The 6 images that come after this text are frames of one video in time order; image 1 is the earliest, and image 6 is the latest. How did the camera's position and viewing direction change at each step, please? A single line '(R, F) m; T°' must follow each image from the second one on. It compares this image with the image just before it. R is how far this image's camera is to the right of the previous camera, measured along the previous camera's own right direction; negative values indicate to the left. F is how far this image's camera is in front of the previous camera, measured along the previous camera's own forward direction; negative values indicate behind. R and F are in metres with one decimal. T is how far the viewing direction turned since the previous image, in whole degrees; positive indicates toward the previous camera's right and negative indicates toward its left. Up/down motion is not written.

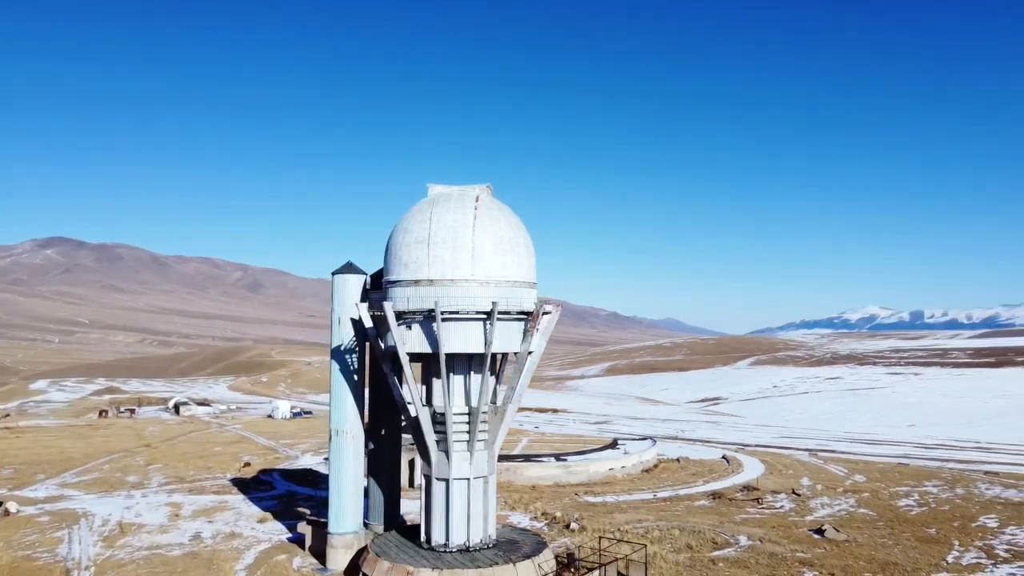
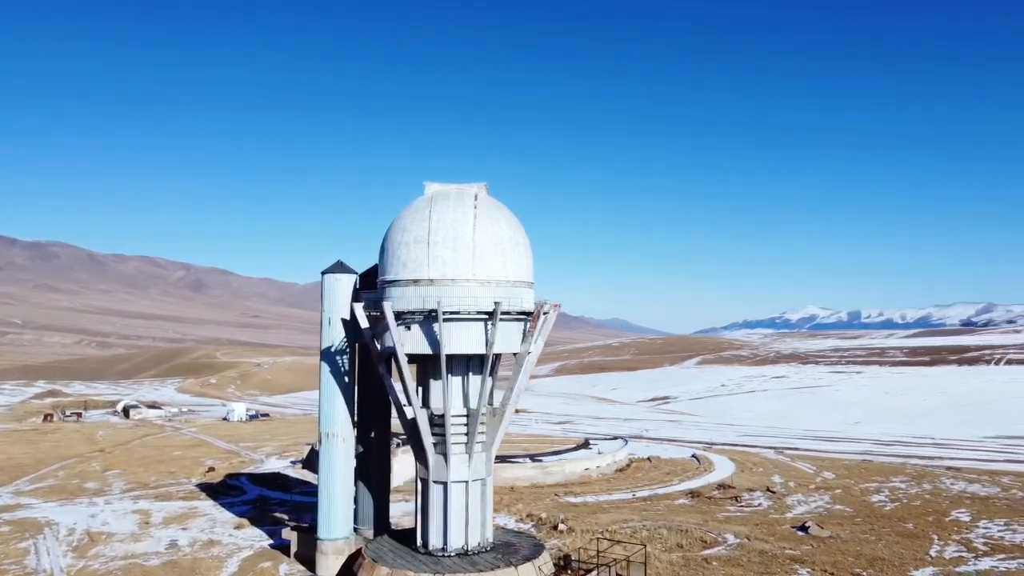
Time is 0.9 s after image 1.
(-1.2, +0.3) m; +3°
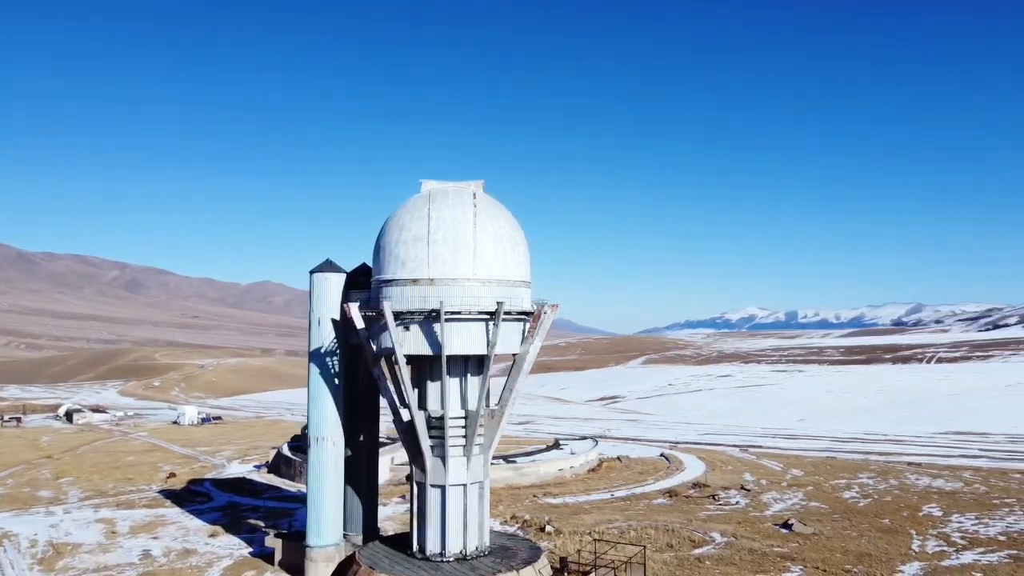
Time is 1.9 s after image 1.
(-1.3, +0.4) m; +4°
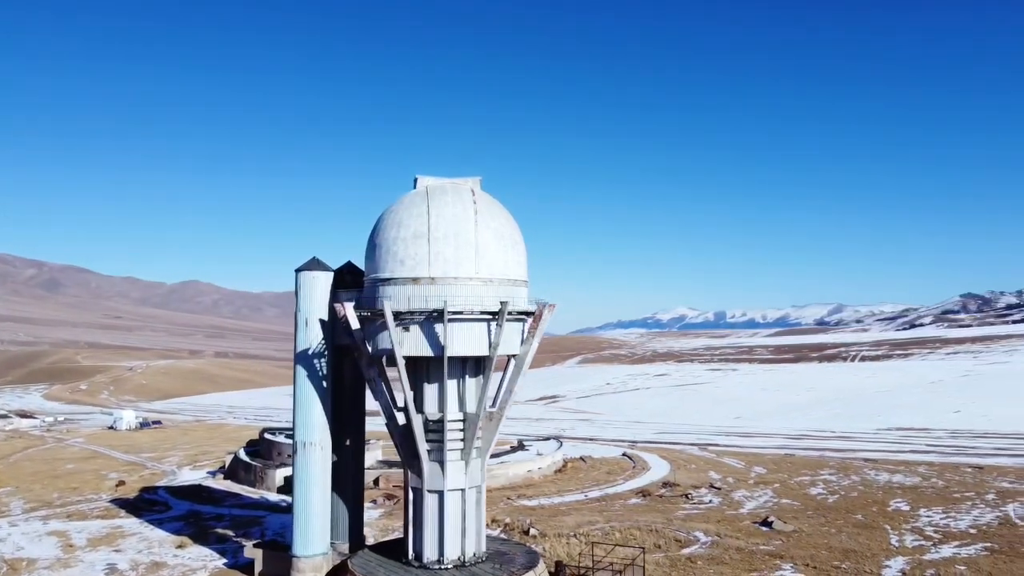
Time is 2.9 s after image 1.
(-1.5, +0.5) m; +4°
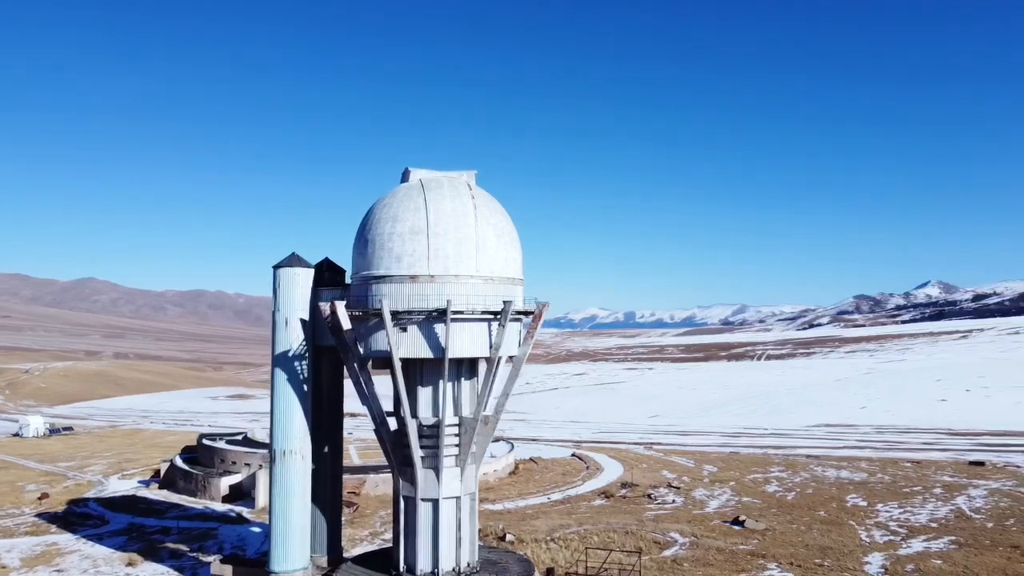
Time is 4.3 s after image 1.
(-1.9, +0.8) m; +6°
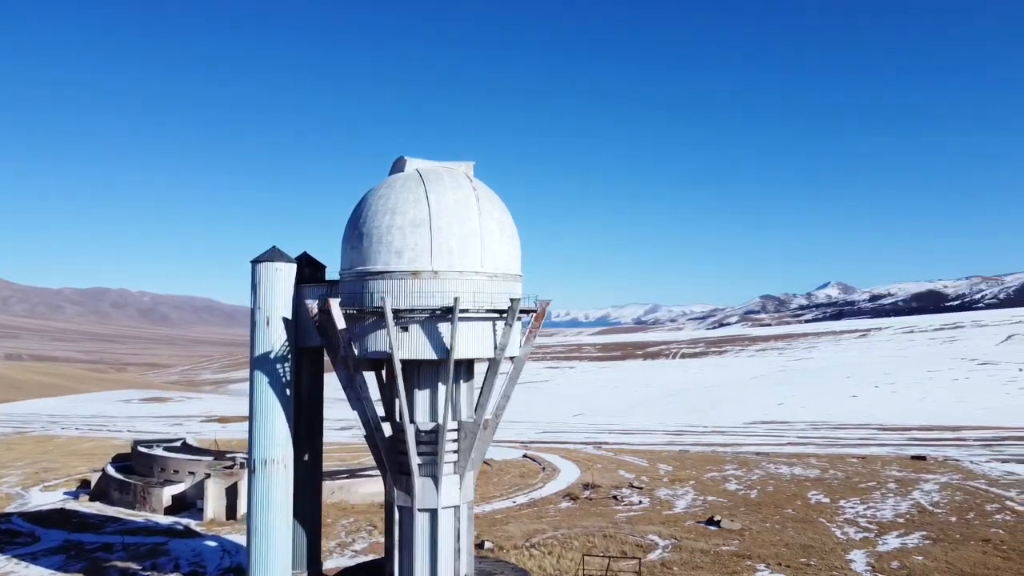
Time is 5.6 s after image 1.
(-1.8, +1.0) m; +6°
